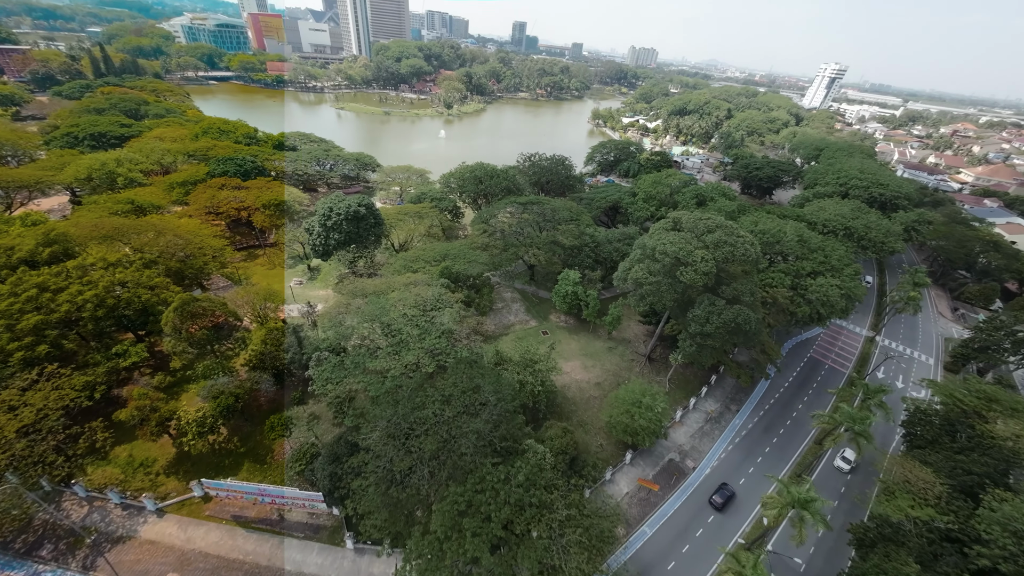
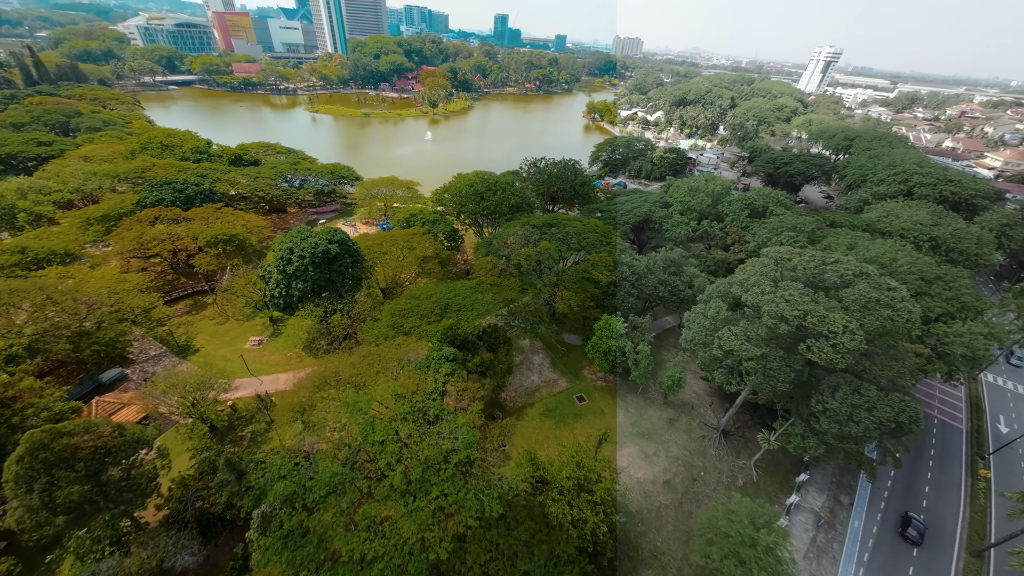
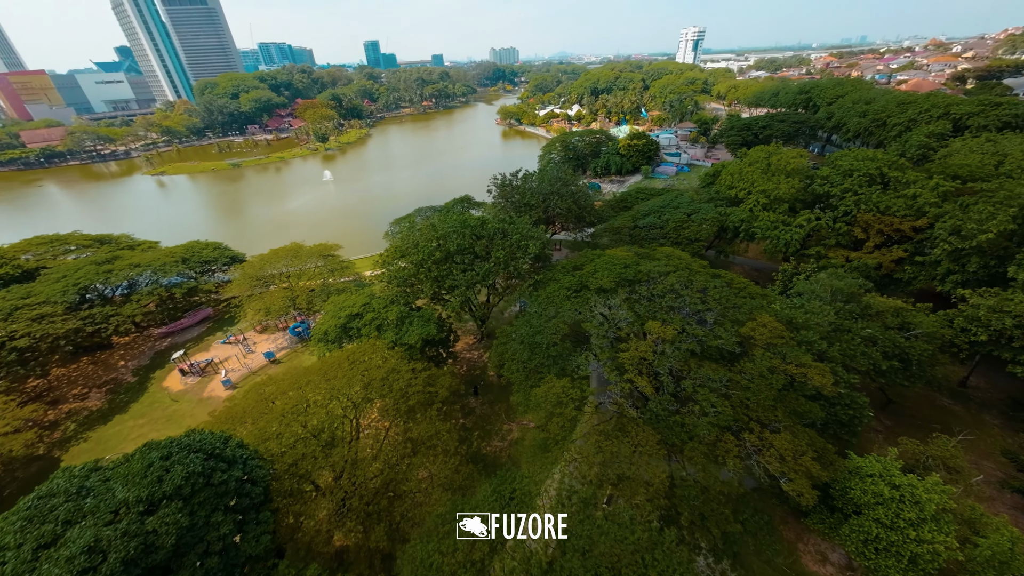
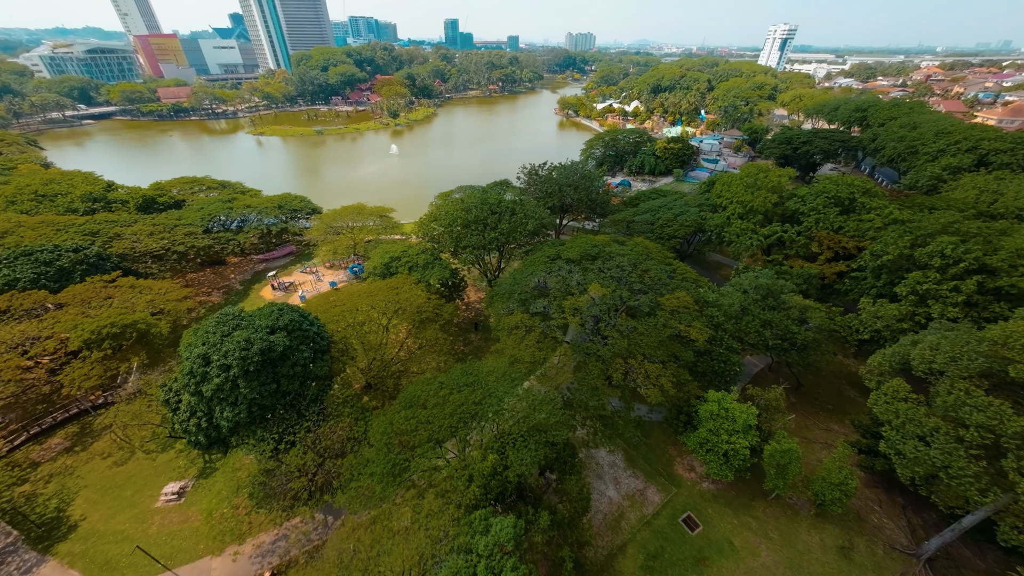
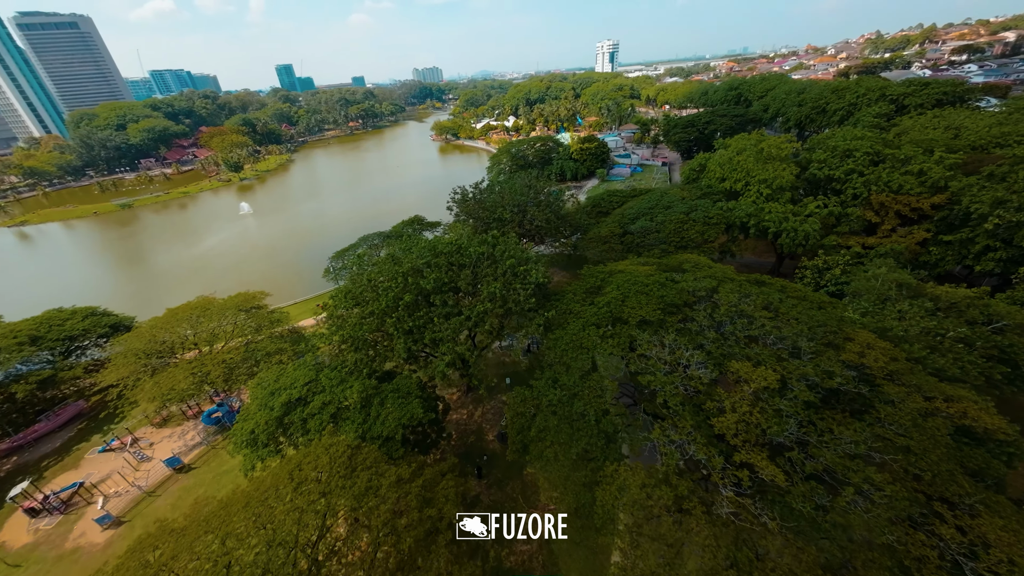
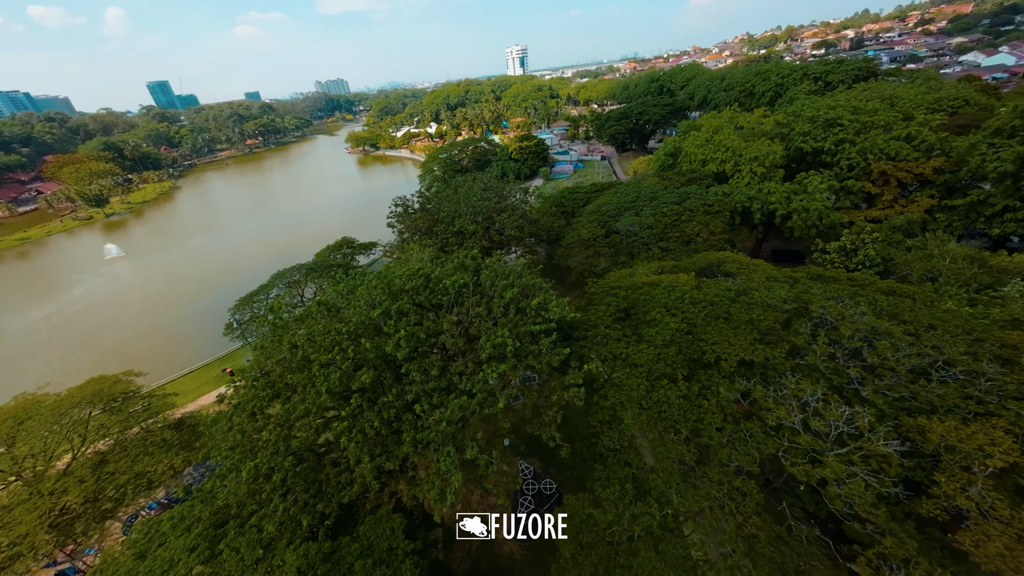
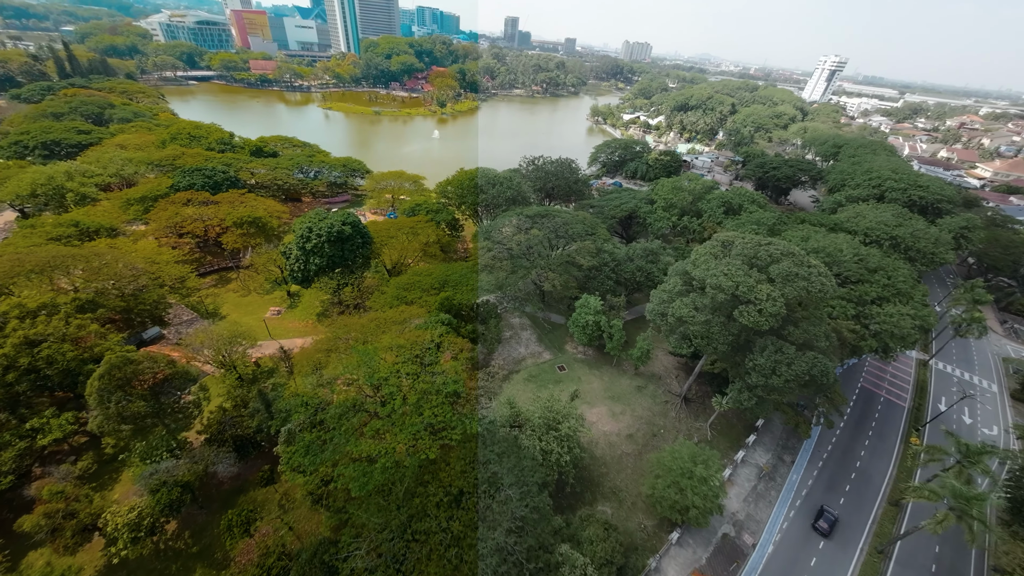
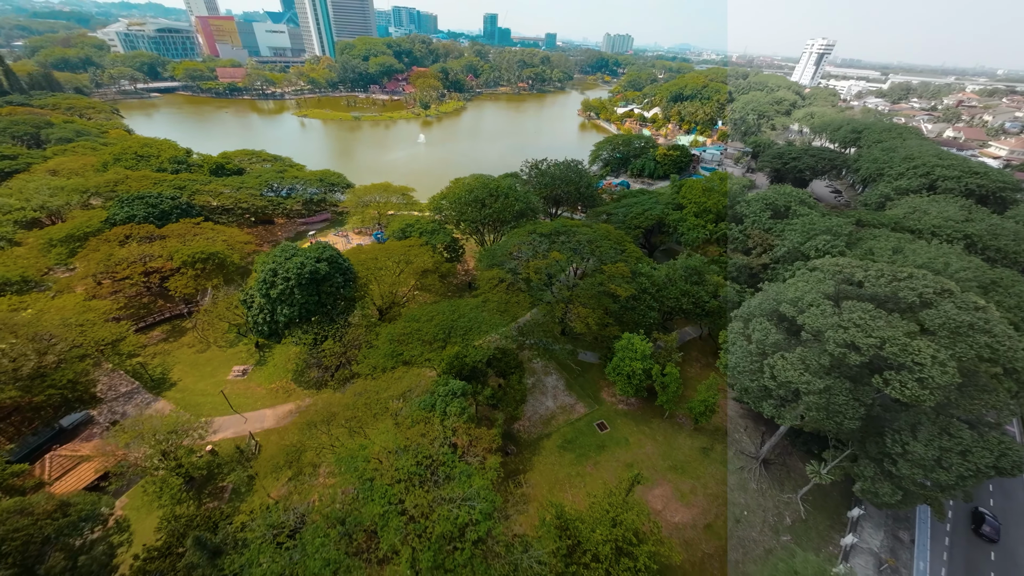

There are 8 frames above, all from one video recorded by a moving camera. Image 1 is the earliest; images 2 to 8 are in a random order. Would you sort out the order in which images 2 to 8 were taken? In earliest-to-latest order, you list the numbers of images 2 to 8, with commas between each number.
7, 2, 8, 4, 3, 5, 6
